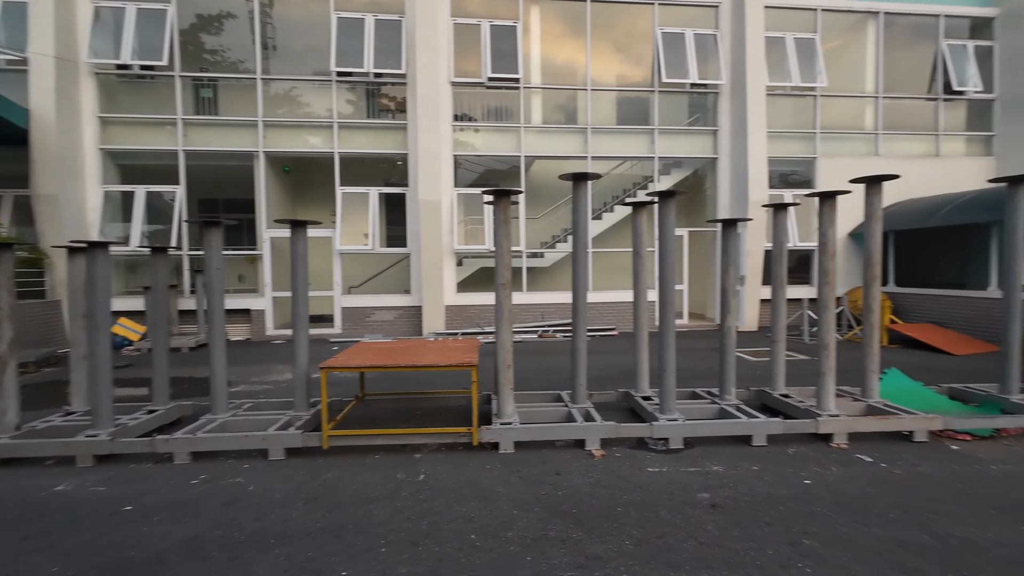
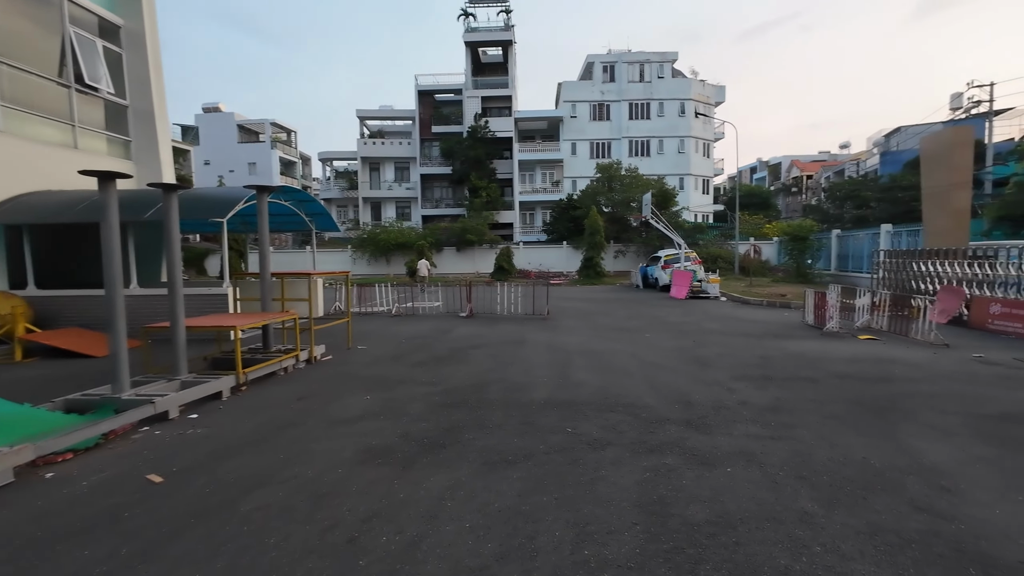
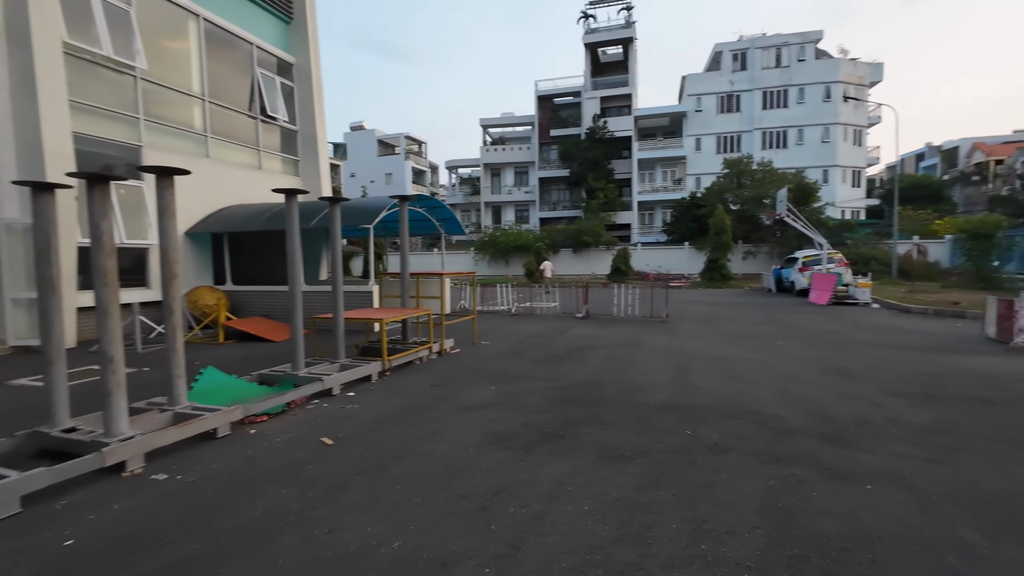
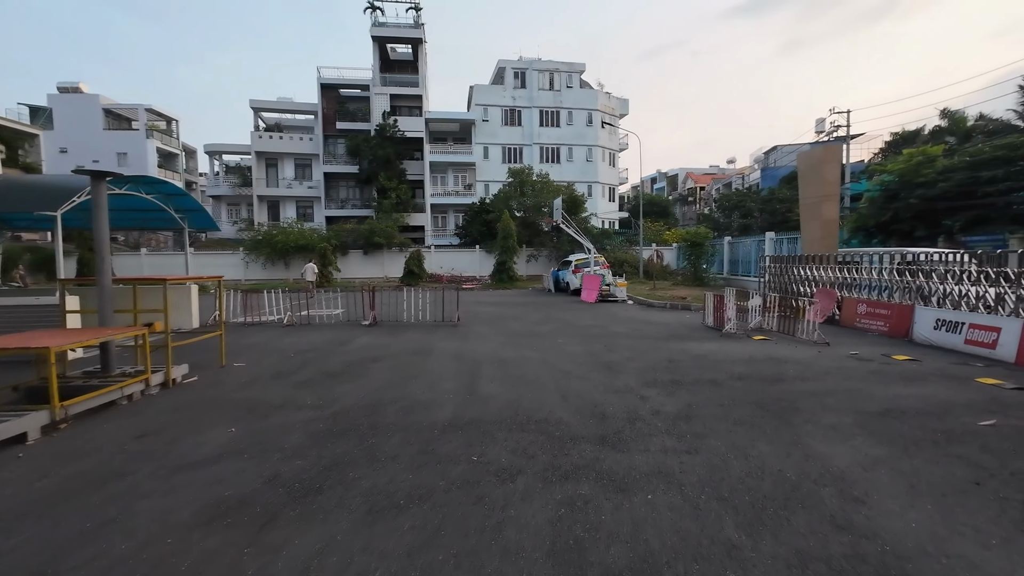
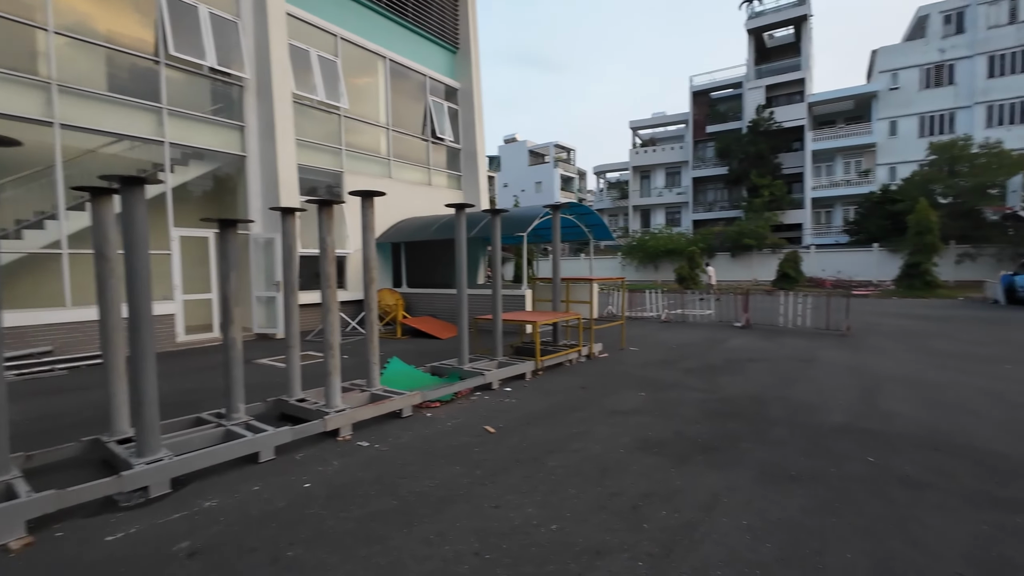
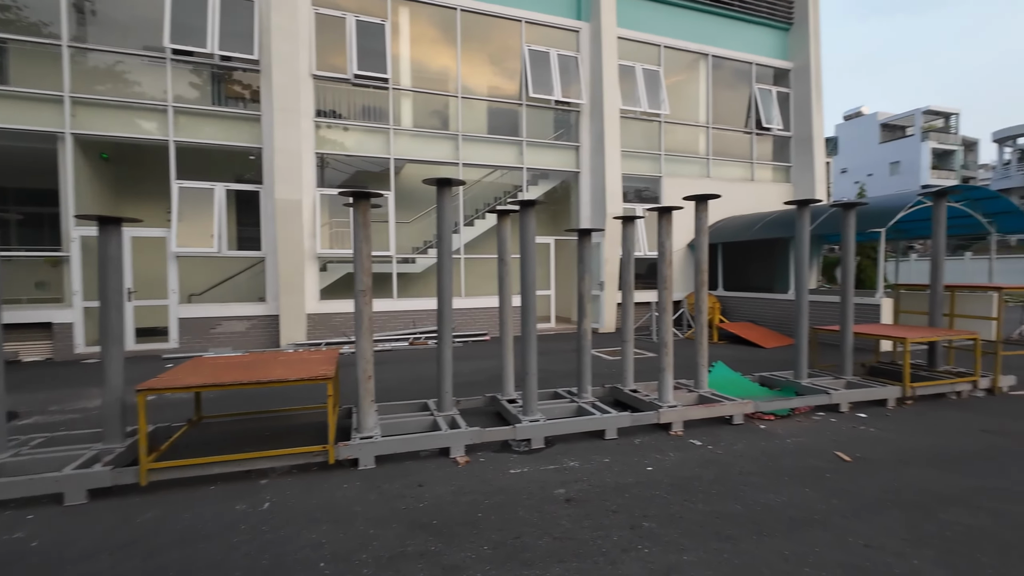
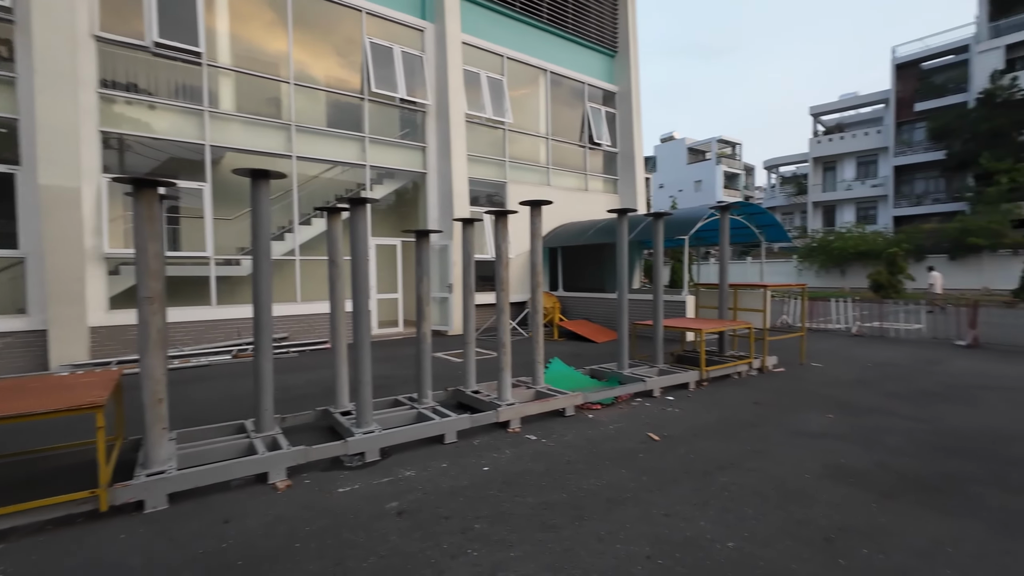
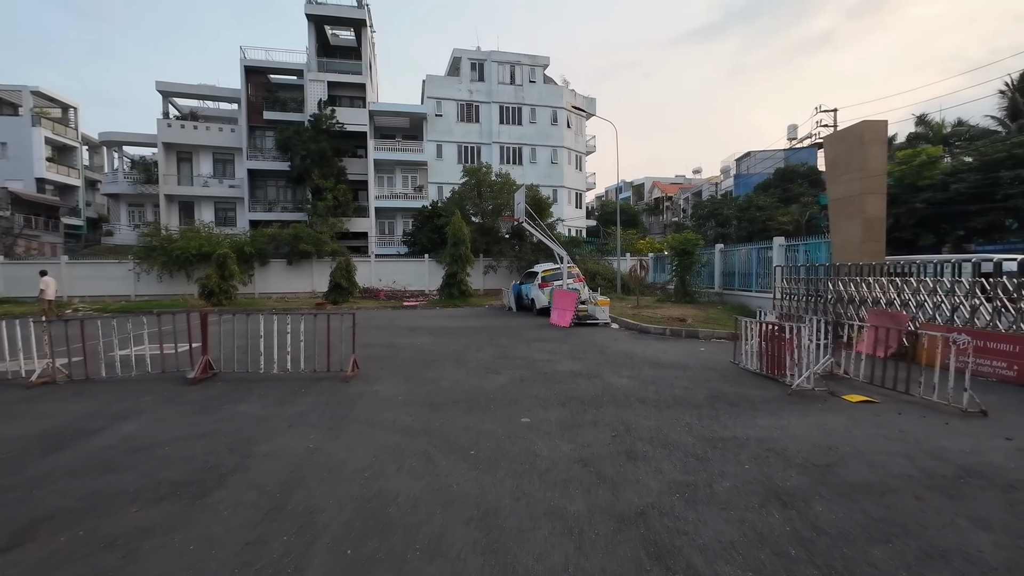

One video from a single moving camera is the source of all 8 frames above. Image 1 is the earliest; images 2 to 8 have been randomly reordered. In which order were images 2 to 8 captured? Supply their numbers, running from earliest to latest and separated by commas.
6, 7, 5, 3, 2, 4, 8
